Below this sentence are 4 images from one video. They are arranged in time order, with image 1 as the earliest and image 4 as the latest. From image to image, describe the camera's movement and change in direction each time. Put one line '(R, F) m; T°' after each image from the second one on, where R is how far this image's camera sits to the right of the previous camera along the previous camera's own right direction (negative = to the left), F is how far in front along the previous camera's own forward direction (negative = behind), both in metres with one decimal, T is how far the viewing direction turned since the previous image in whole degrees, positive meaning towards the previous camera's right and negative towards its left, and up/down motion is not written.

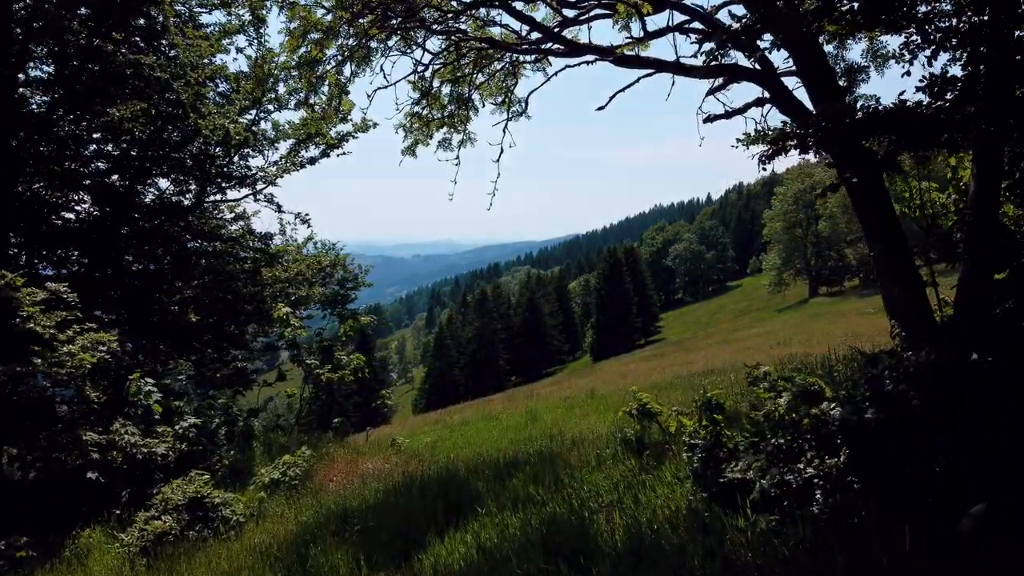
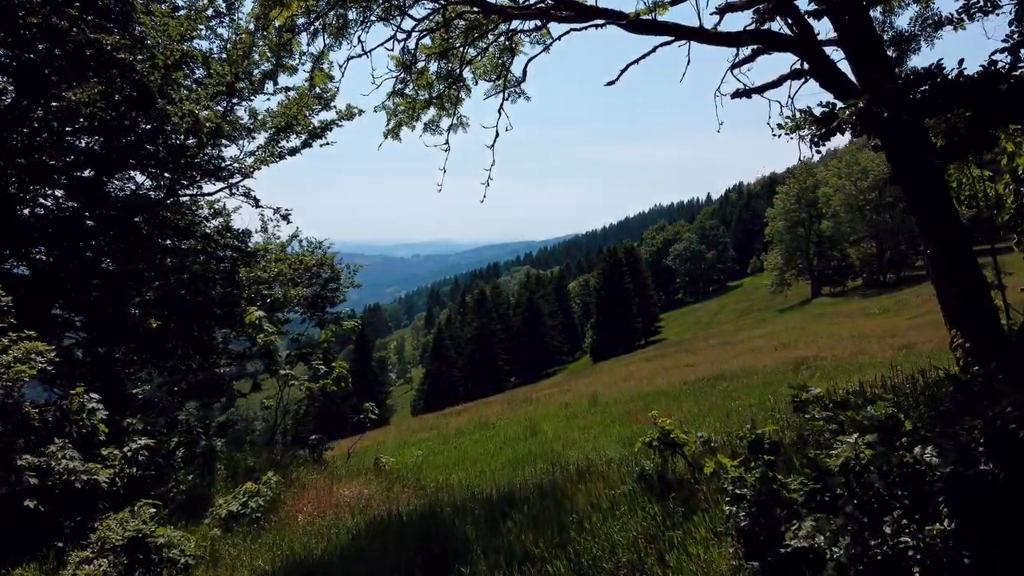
(0.0, +0.9) m; 0°
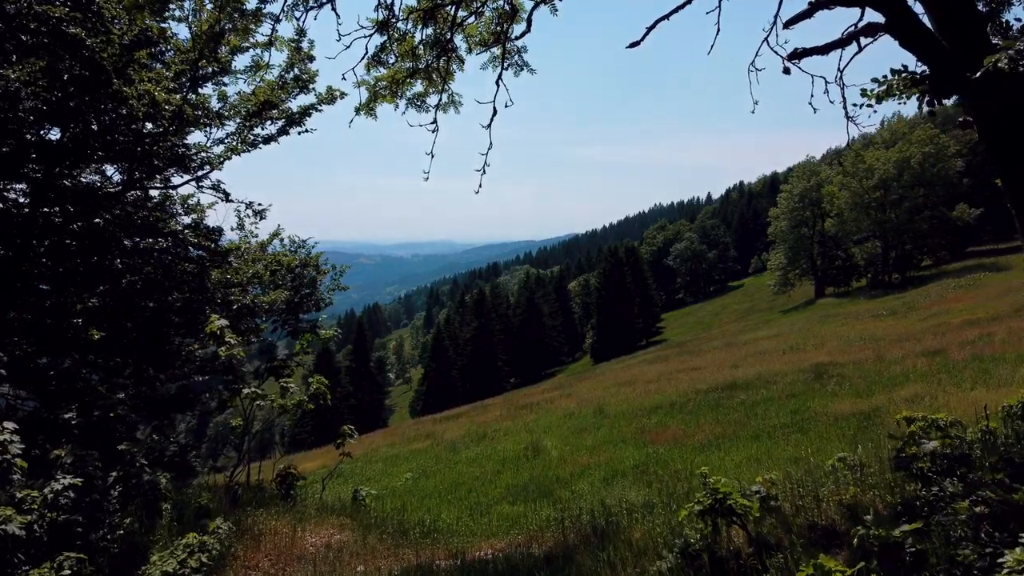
(0.0, +1.1) m; 0°
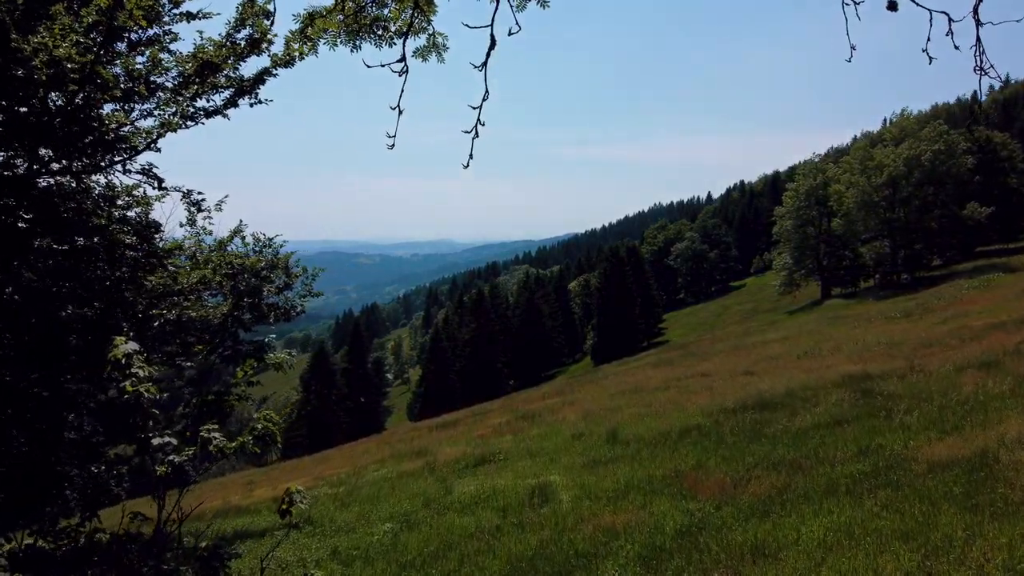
(-0.1, +1.9) m; 0°
